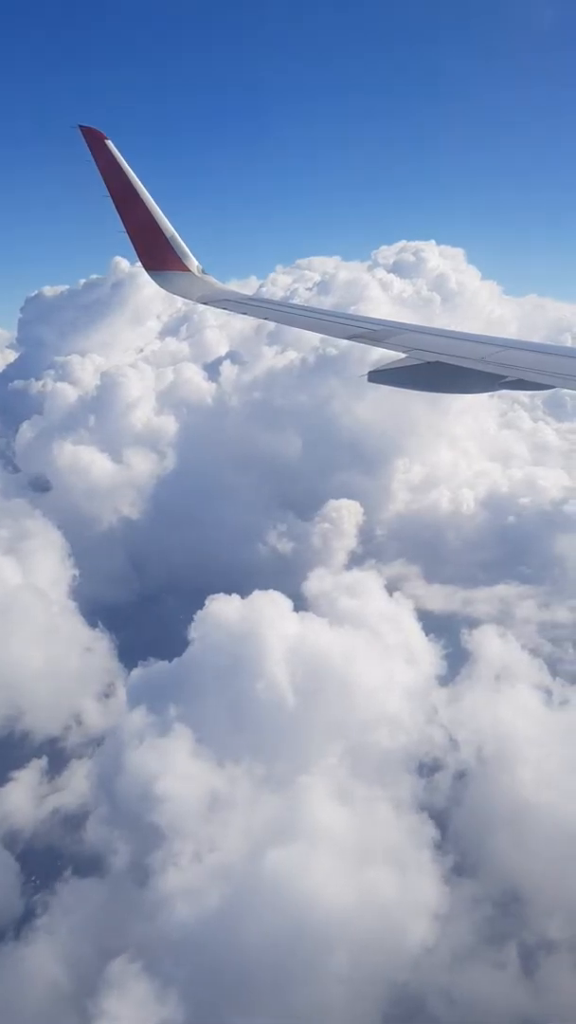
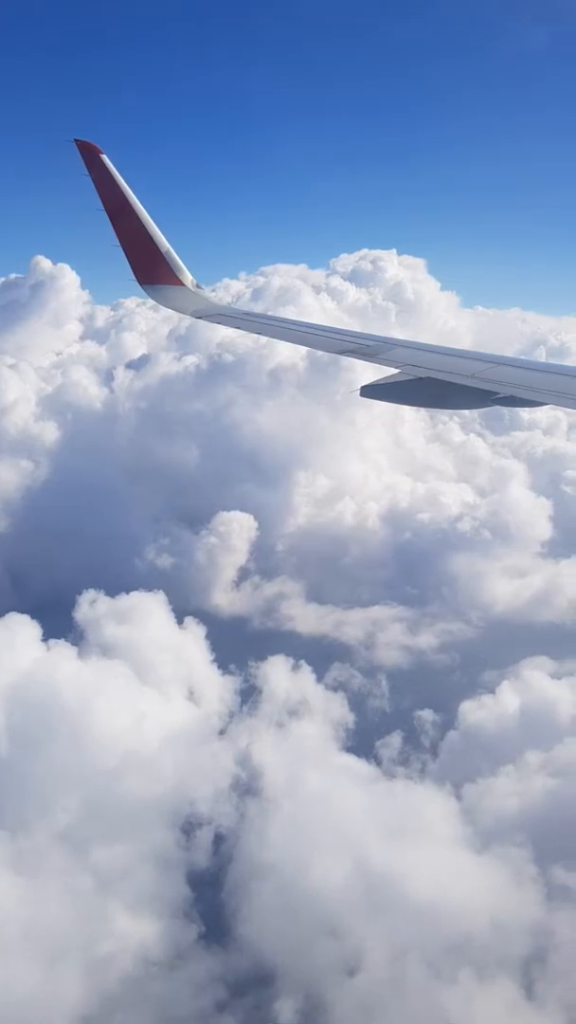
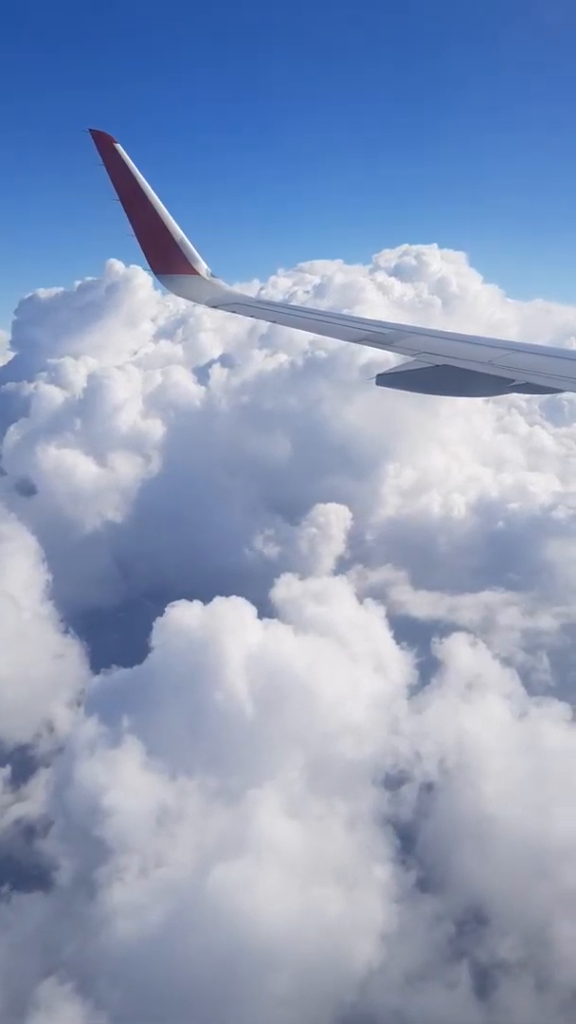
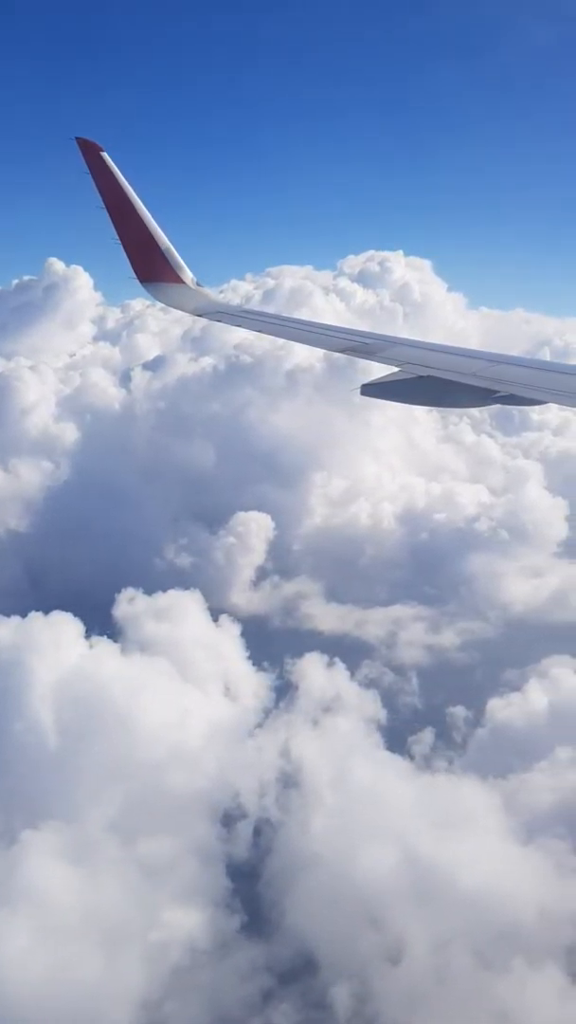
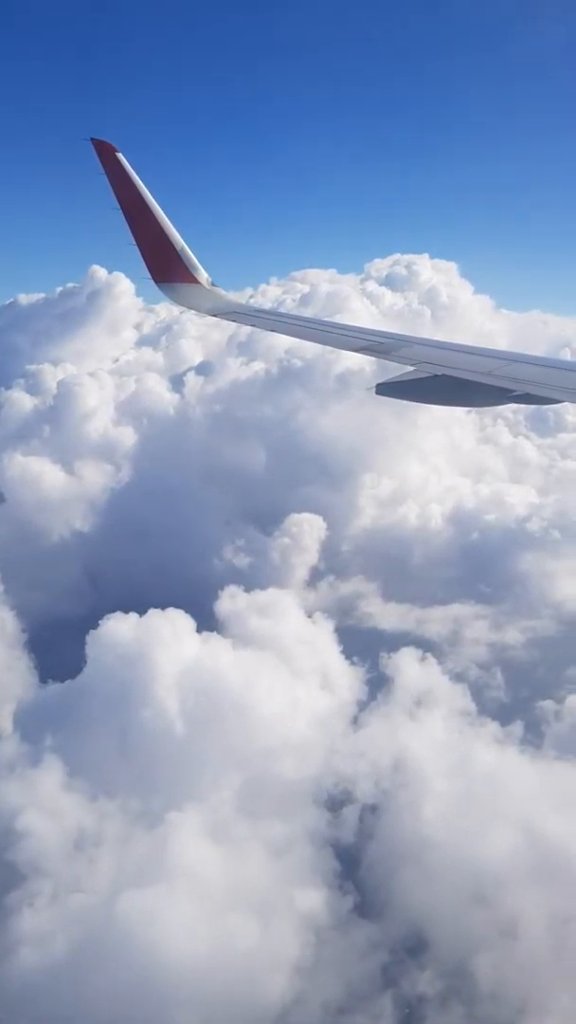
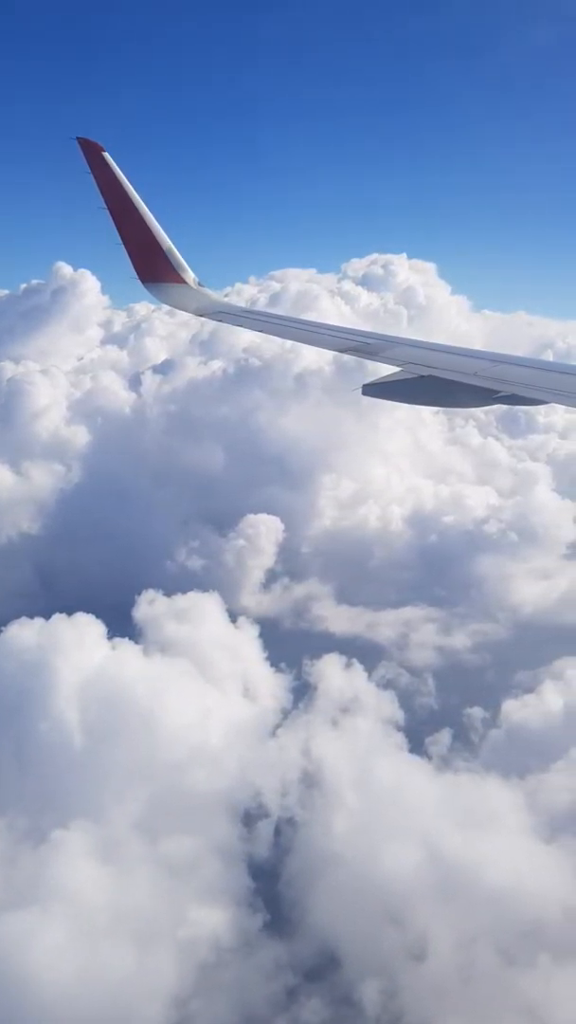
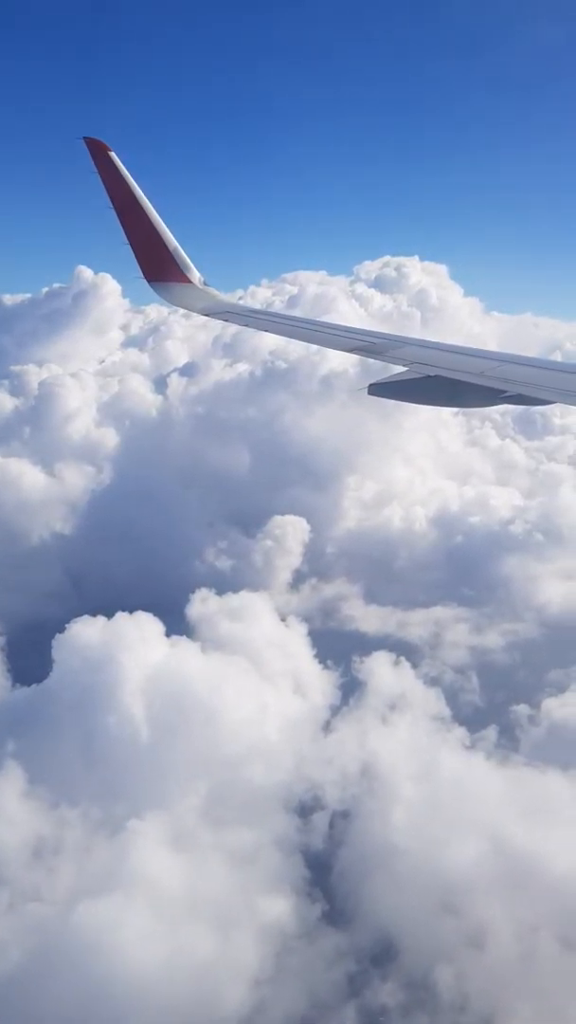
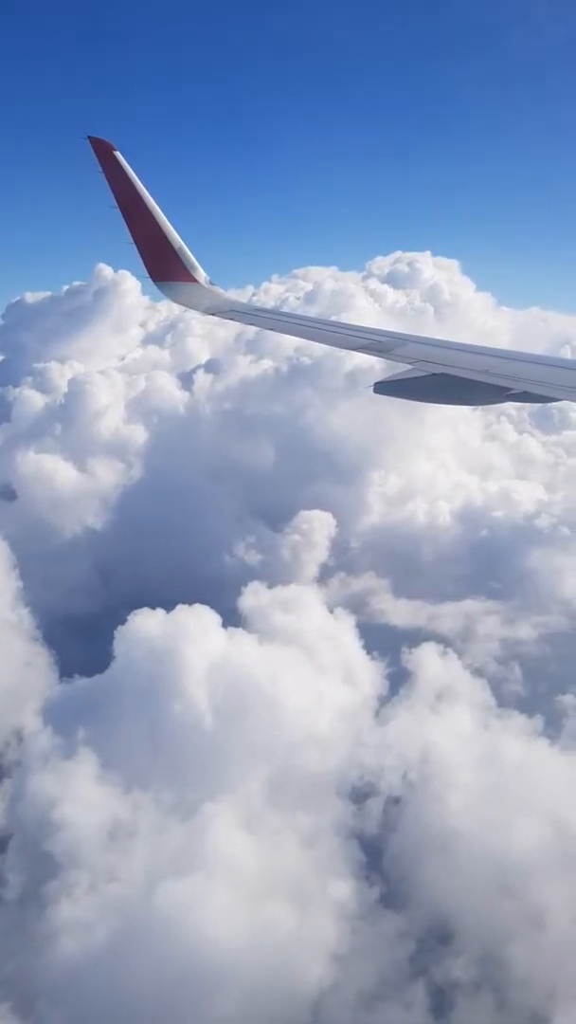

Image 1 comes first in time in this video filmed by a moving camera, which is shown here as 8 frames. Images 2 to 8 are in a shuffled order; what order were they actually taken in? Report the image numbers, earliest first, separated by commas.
3, 8, 5, 7, 6, 4, 2
